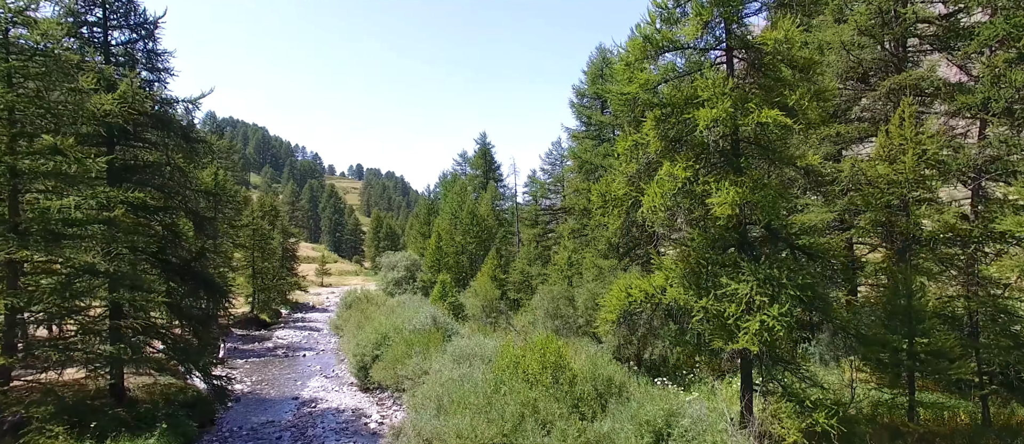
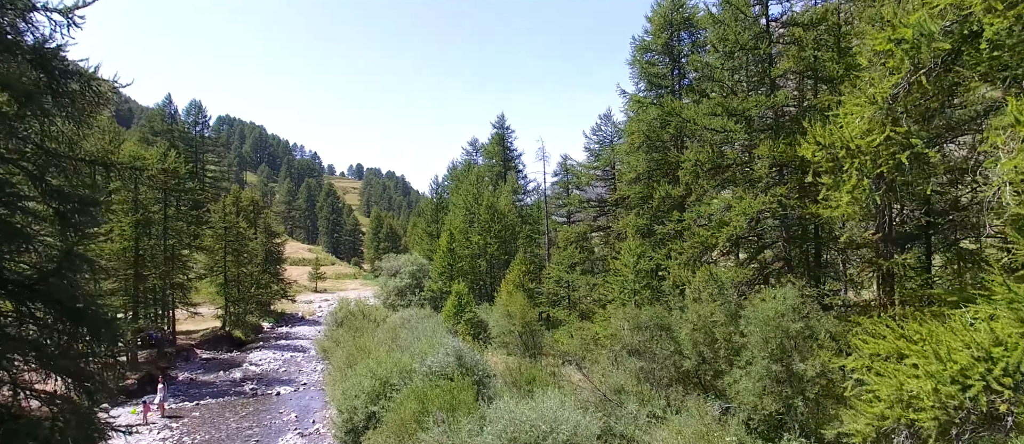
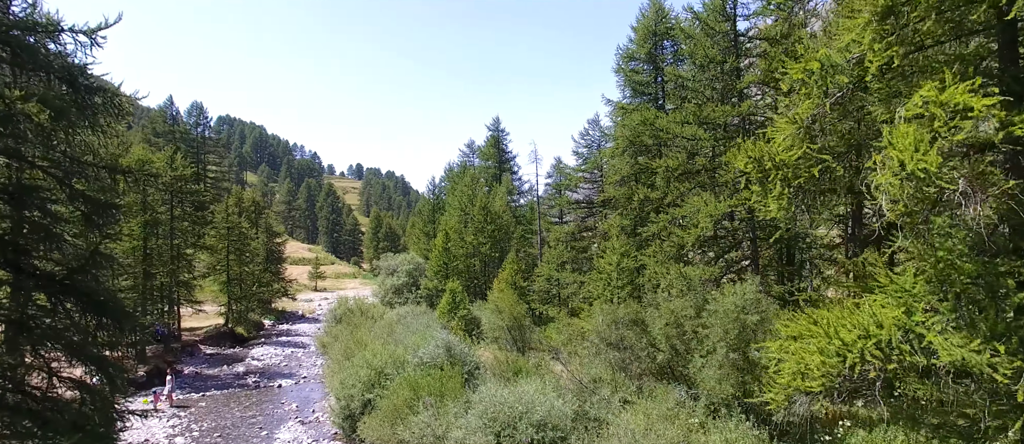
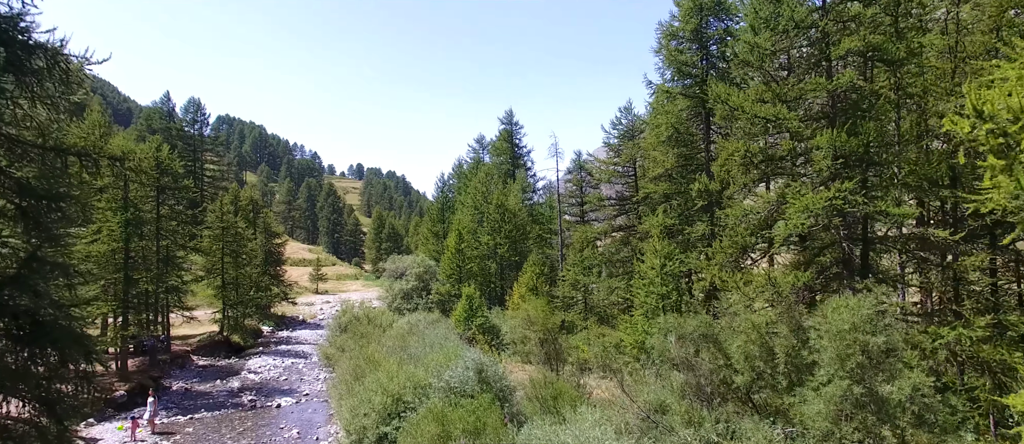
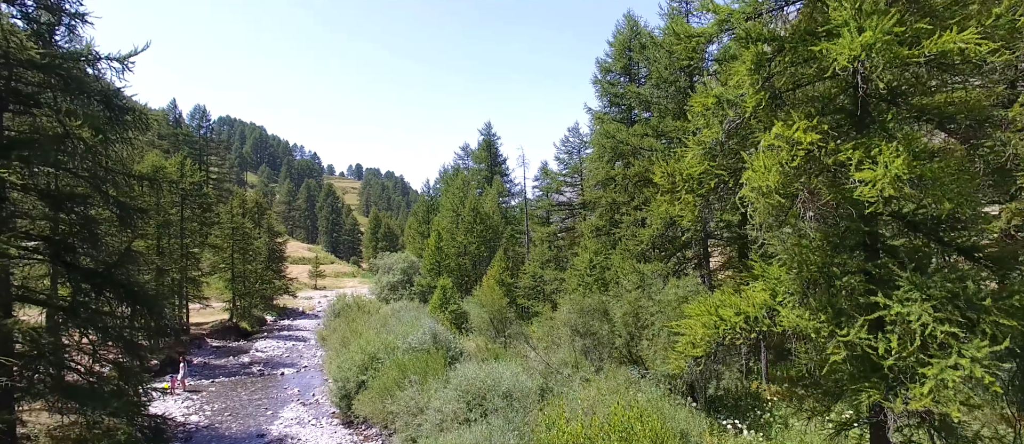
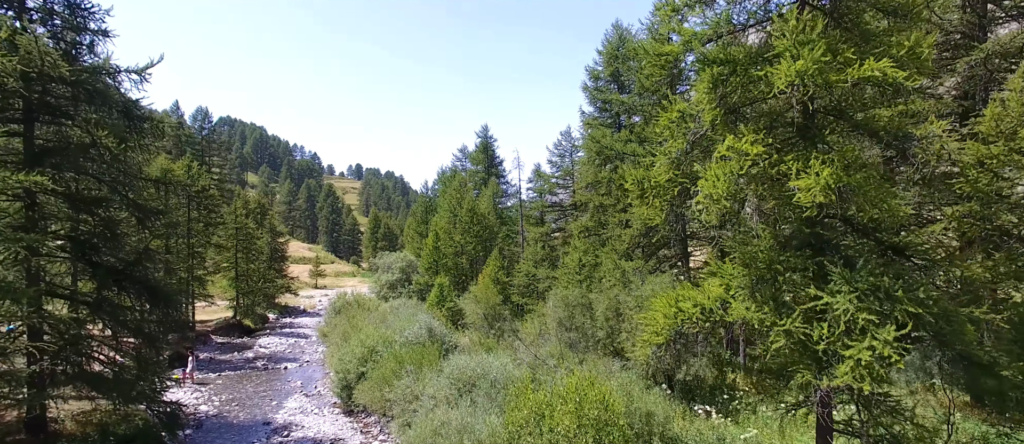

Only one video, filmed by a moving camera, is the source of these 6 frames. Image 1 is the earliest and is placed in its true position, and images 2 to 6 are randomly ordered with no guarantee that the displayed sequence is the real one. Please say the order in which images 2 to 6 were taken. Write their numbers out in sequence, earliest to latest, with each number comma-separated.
6, 5, 3, 2, 4
